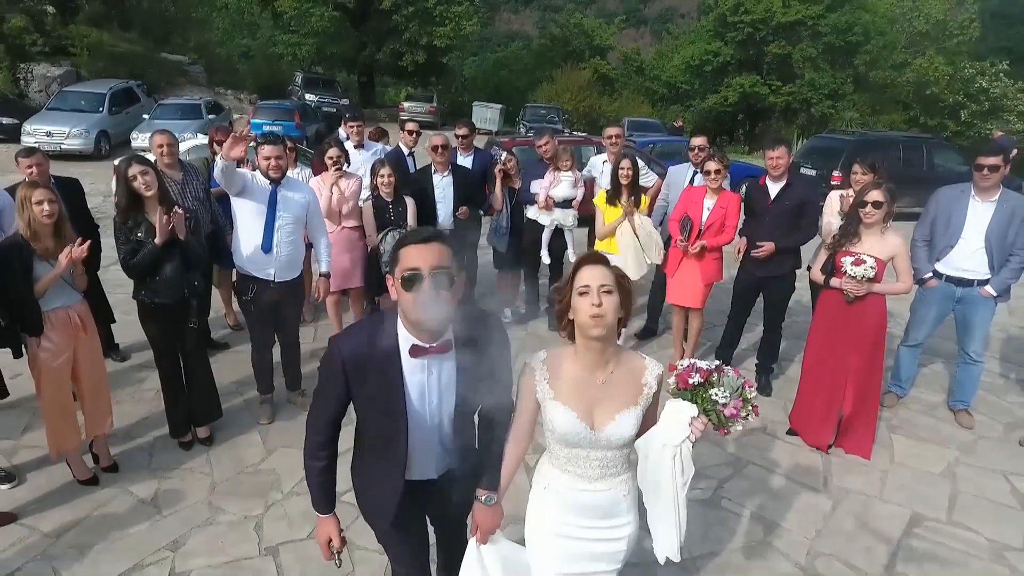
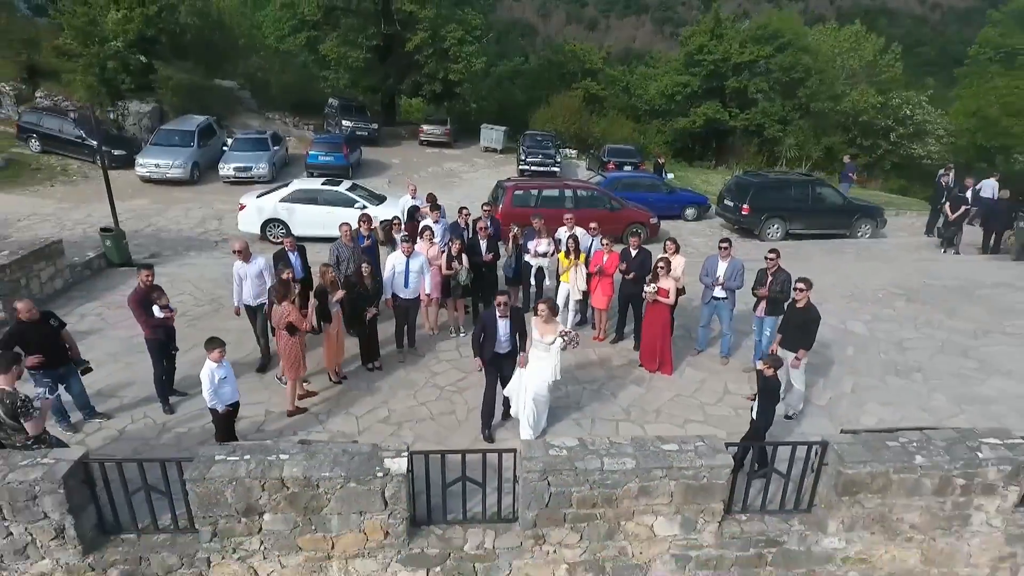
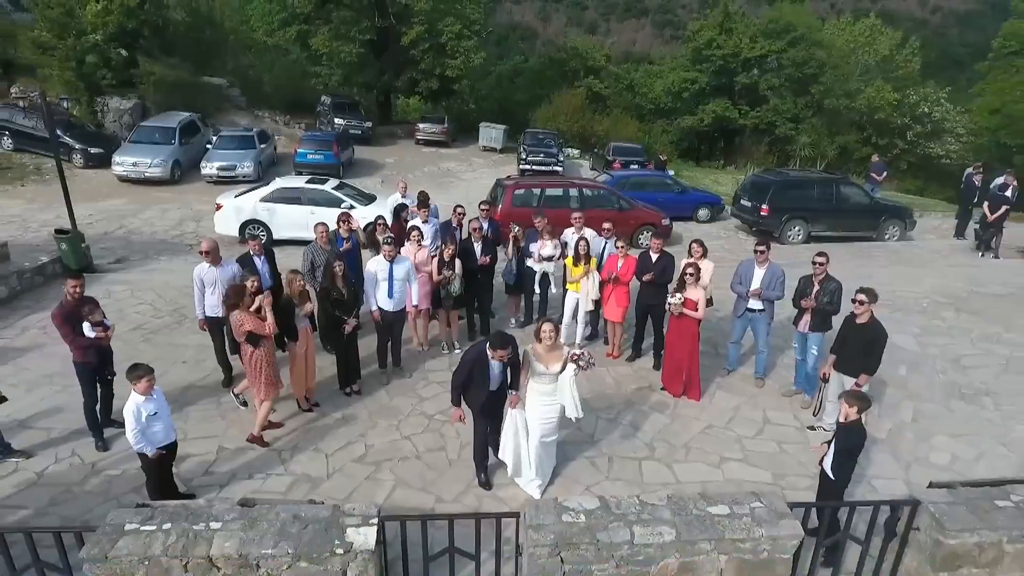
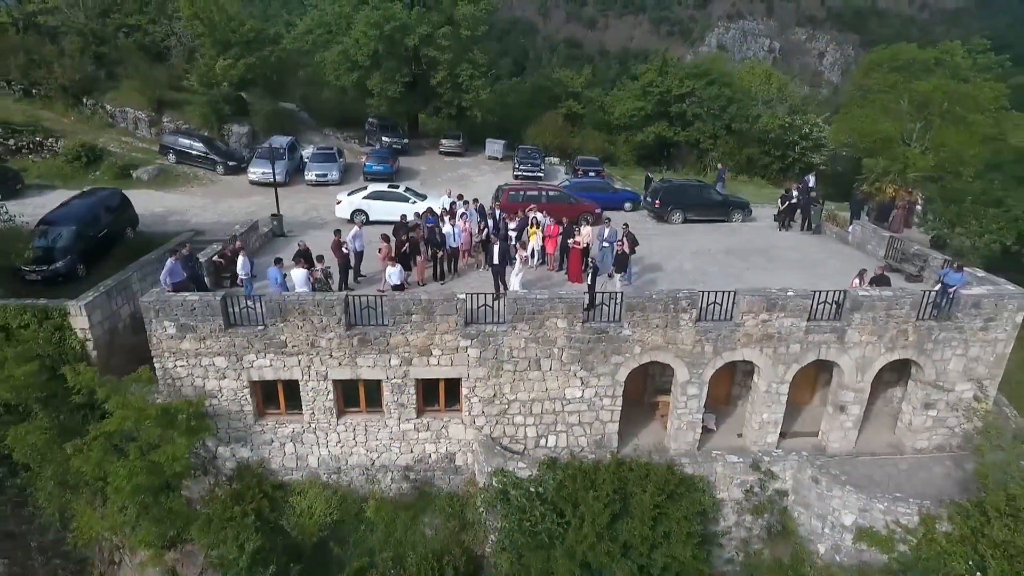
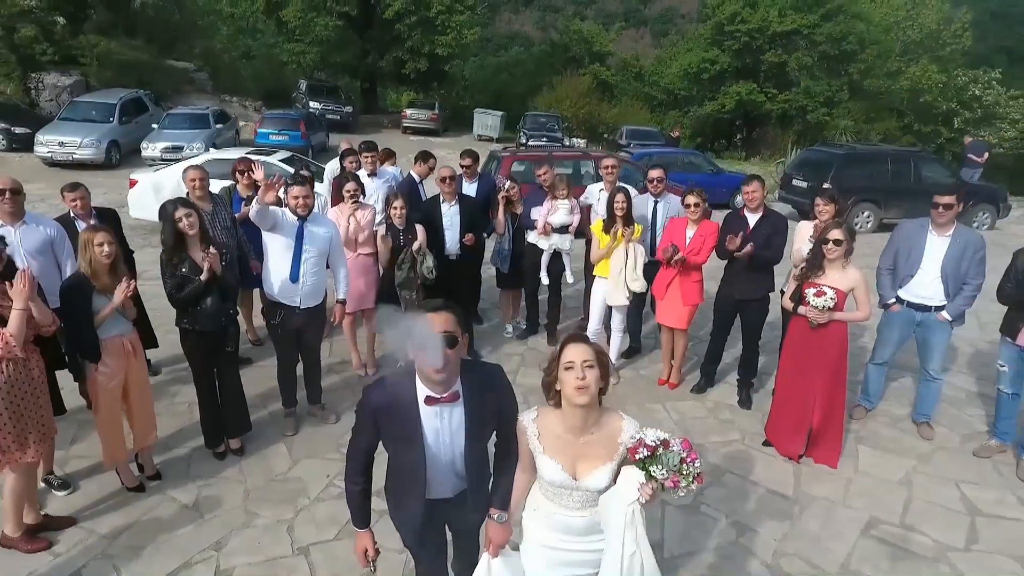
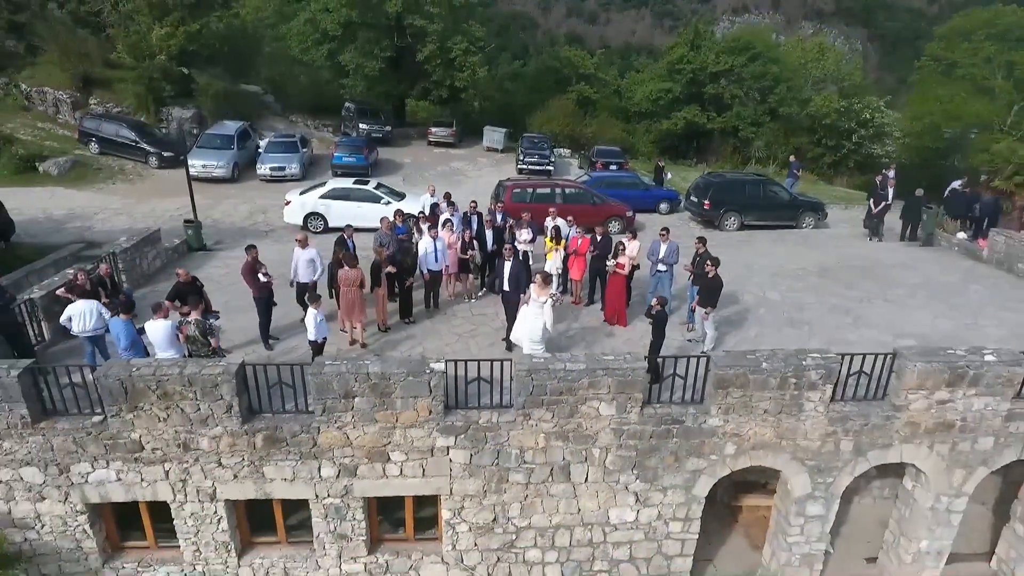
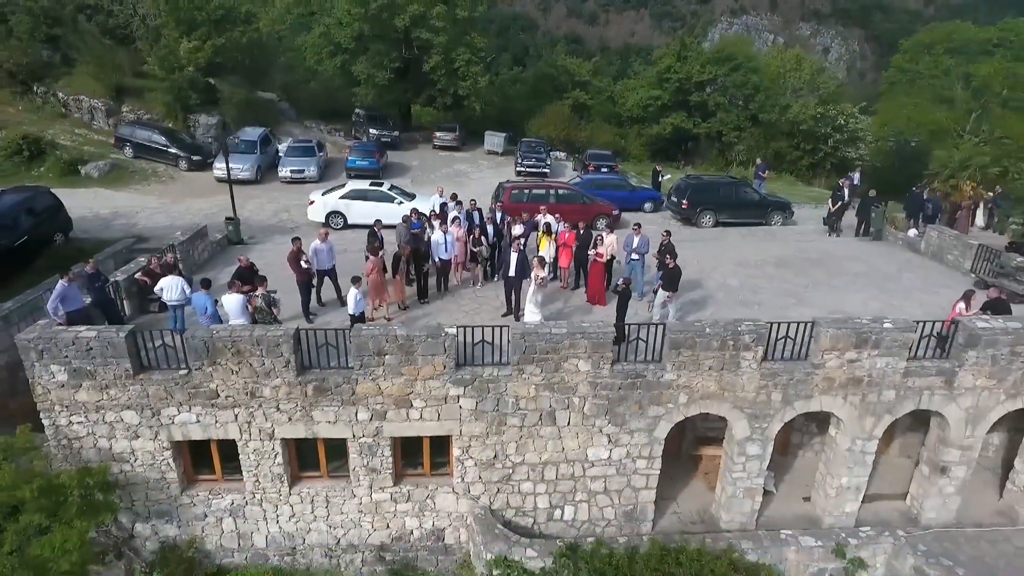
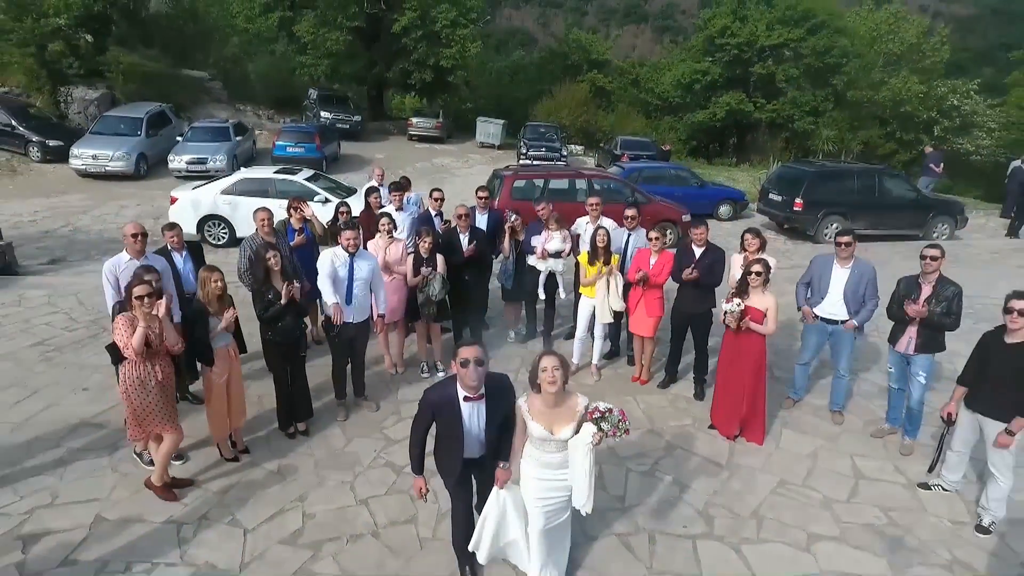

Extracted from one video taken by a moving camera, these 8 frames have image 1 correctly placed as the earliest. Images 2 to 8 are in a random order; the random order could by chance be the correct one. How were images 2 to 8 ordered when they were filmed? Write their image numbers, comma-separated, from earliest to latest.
5, 8, 3, 2, 6, 7, 4
